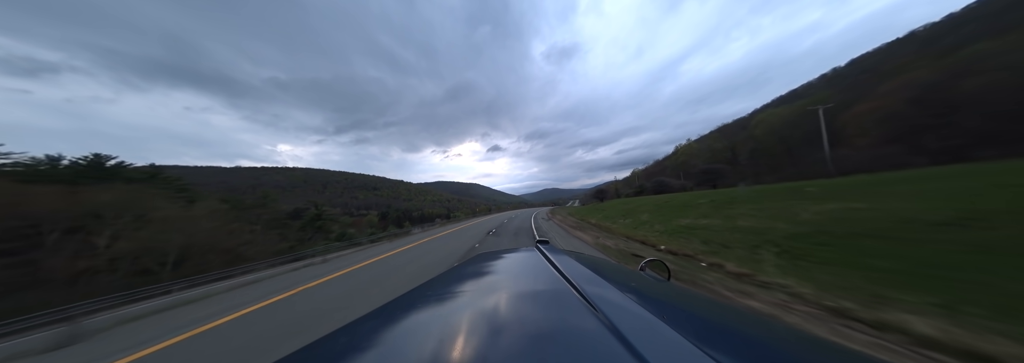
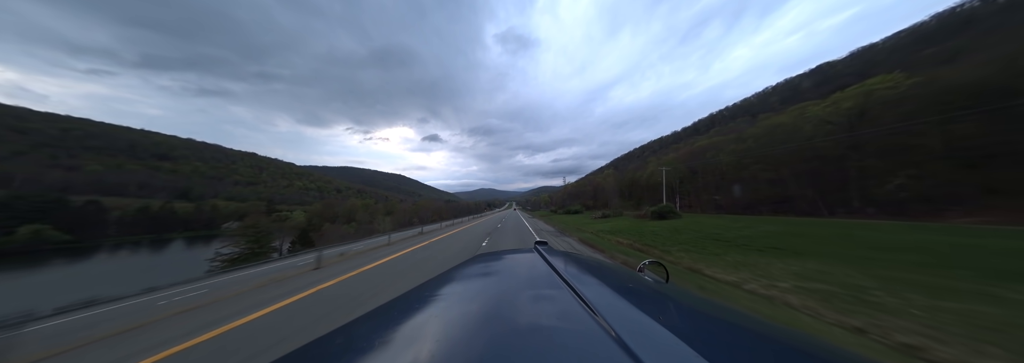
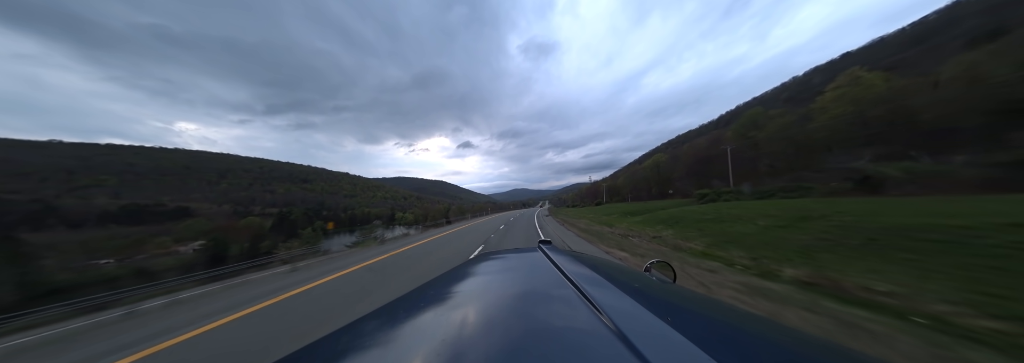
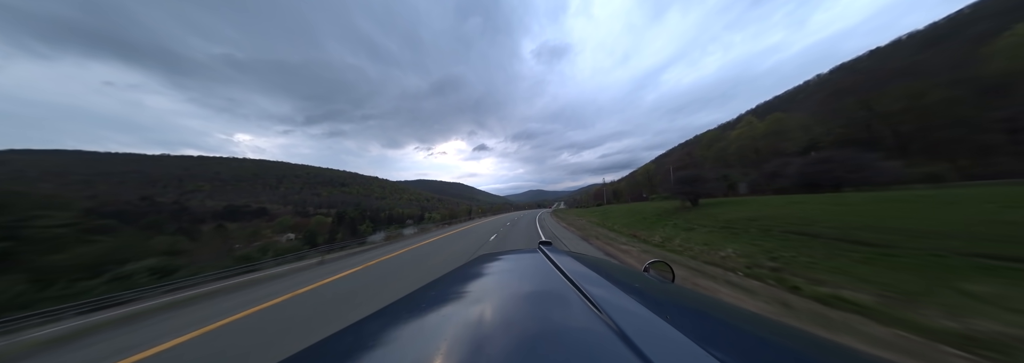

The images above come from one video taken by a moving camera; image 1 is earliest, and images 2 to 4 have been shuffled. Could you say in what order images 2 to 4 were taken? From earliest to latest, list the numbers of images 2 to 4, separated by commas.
4, 3, 2
